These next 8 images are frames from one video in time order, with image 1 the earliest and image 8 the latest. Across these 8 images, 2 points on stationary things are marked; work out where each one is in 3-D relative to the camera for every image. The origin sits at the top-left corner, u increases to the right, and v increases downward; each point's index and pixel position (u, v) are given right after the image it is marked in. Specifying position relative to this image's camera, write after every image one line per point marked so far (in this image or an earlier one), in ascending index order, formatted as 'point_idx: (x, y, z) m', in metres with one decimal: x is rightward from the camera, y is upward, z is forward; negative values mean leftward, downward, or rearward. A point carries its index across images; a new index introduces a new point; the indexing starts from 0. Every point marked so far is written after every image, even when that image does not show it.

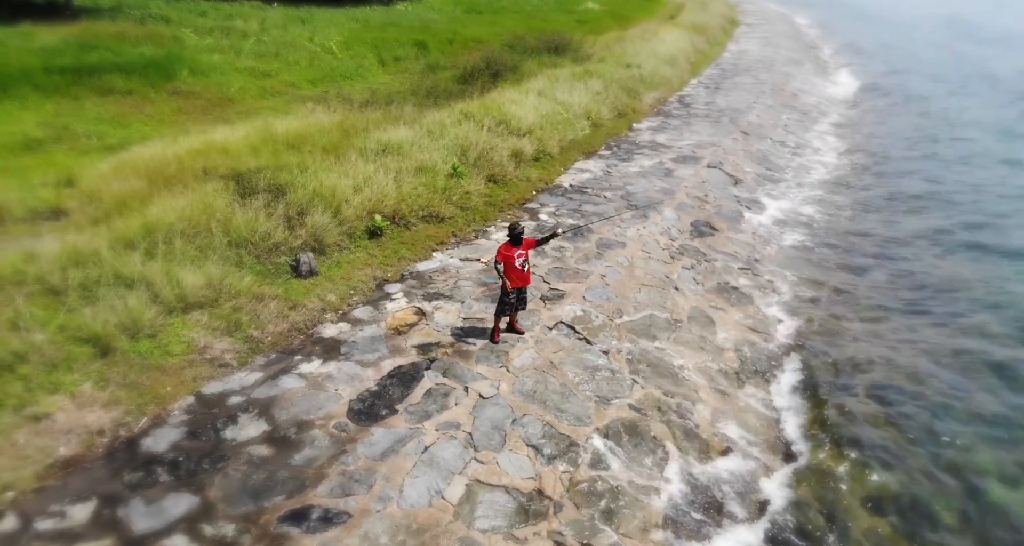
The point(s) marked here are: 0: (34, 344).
0: (-4.0, -0.6, +4.6) m
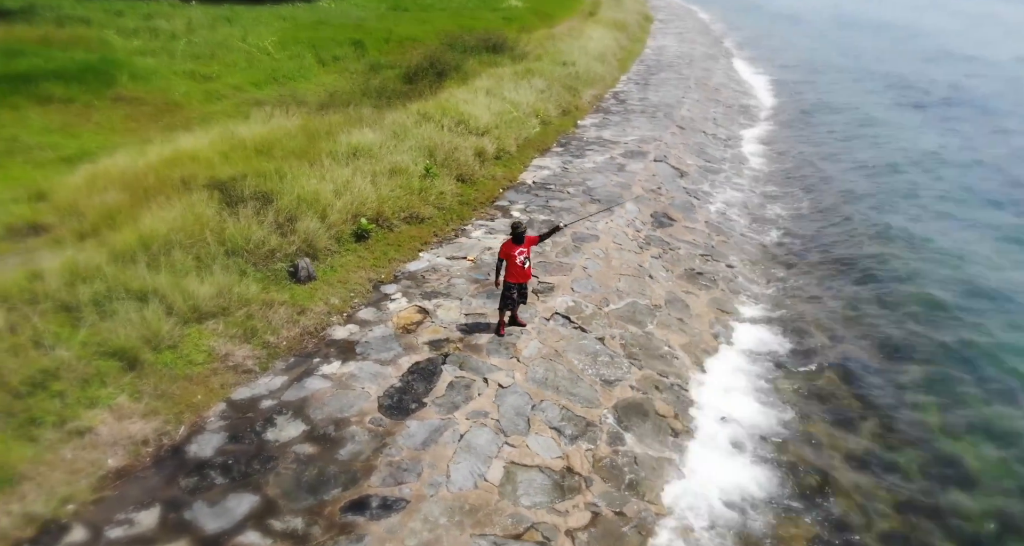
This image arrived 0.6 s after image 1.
0: (-3.7, -0.7, +4.5) m
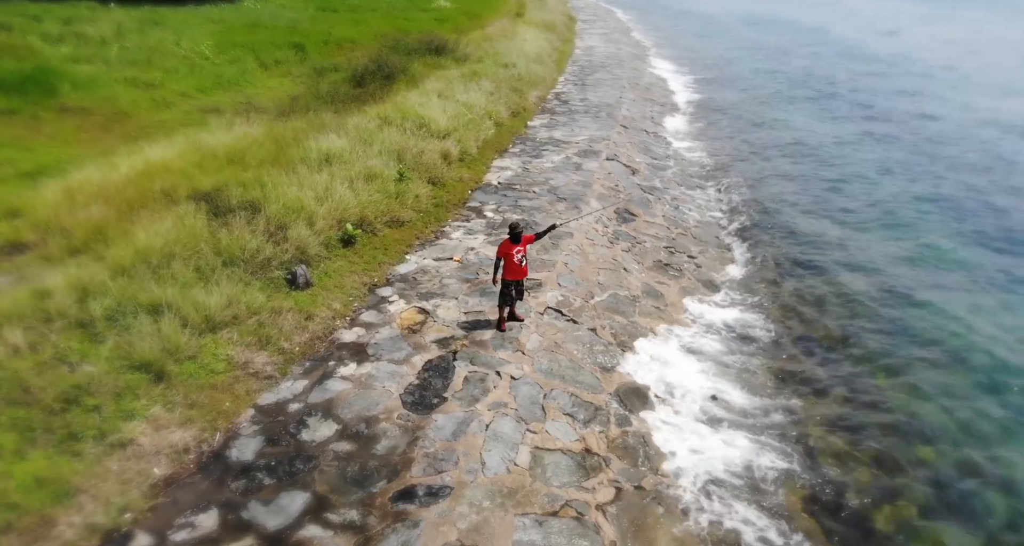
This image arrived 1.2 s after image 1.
0: (-3.4, -0.8, +4.5) m
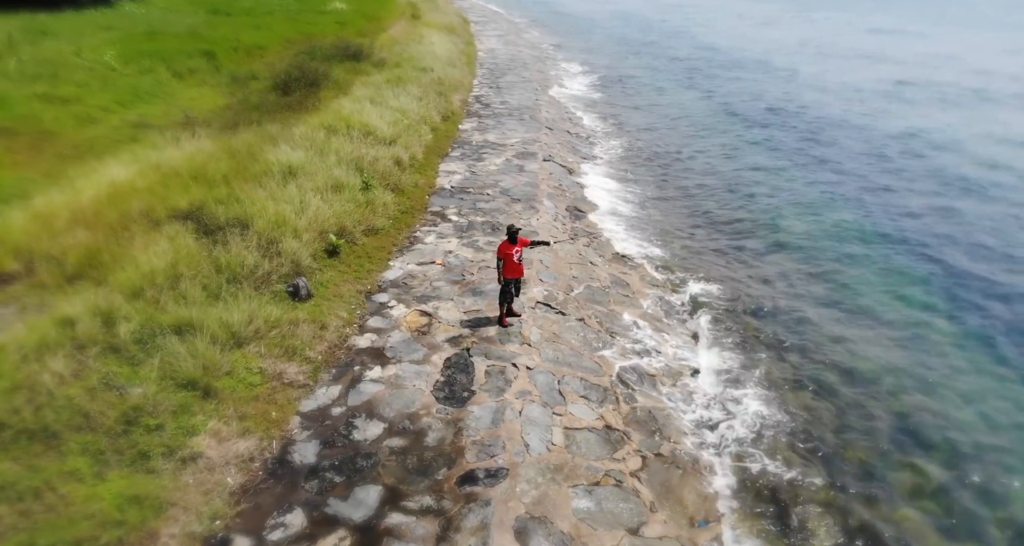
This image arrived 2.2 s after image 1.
0: (-3.0, -1.0, +4.5) m
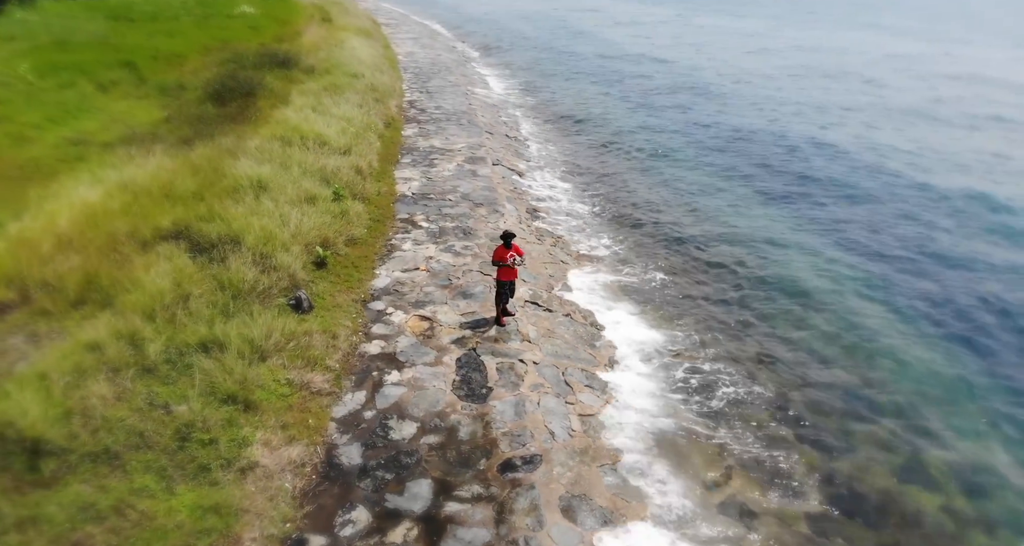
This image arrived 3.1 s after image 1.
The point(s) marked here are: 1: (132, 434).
0: (-2.6, -1.2, +4.6) m
1: (-2.9, -1.2, +4.2) m
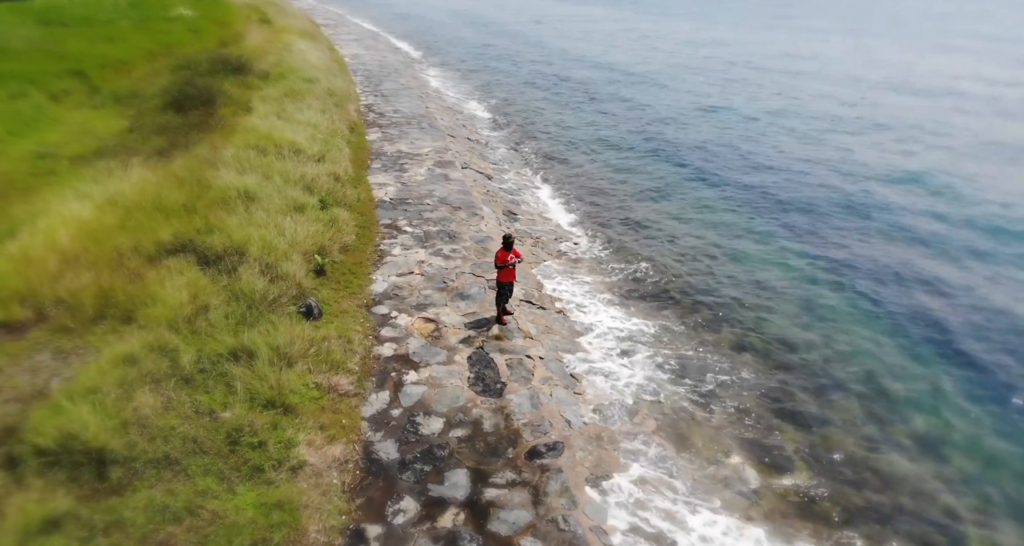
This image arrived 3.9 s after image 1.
0: (-2.3, -1.2, +4.8) m
1: (-2.6, -1.3, +4.4) m
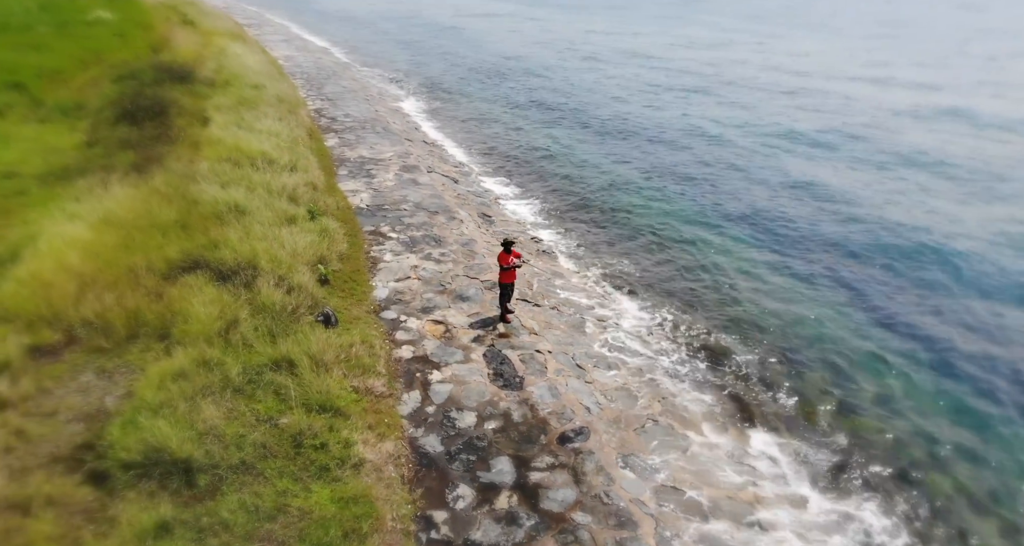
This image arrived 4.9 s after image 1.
0: (-2.0, -1.4, +5.0) m
1: (-2.2, -1.5, +4.7) m
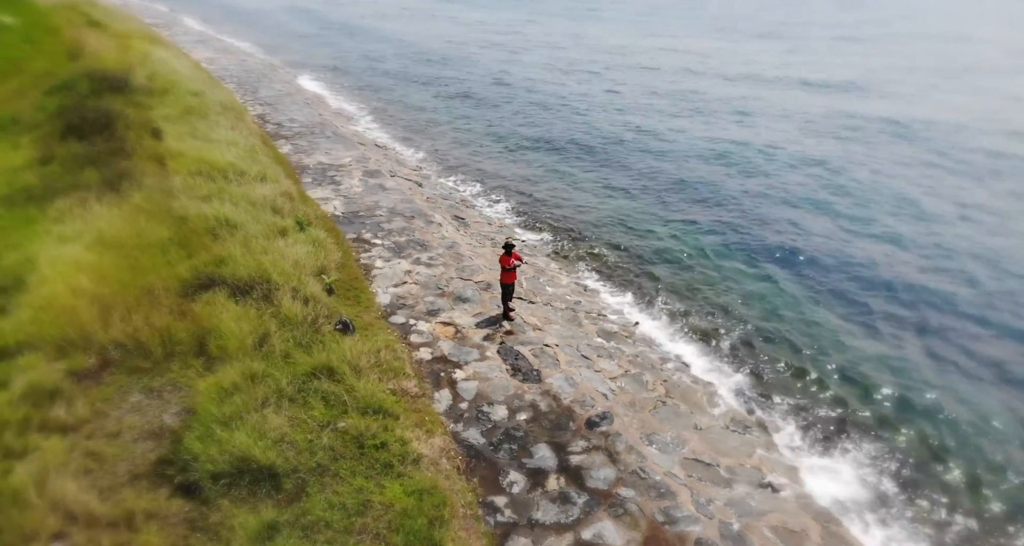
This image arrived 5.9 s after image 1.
0: (-1.5, -1.5, +5.4) m
1: (-1.7, -1.6, +5.0) m
